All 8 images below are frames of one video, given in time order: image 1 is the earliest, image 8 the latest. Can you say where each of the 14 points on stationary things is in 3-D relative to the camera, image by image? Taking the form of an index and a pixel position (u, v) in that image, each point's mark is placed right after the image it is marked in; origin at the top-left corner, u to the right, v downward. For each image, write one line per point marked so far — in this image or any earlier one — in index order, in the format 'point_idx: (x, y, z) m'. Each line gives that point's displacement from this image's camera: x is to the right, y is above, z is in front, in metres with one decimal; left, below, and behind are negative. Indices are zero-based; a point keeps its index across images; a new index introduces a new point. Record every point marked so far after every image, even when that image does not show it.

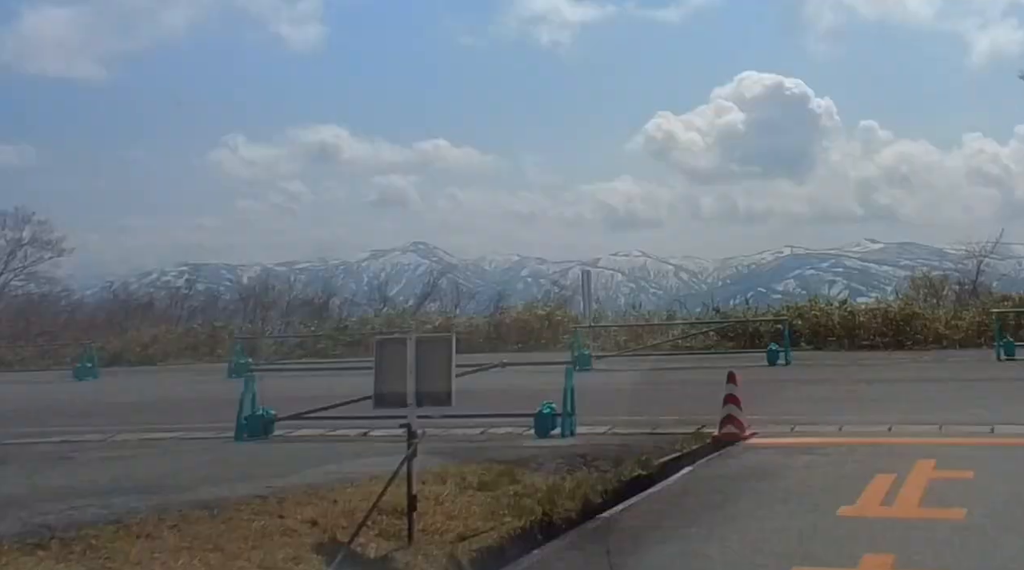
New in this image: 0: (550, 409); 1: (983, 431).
0: (+0.5, -1.7, +14.6) m
1: (+6.1, -1.9, +13.9) m
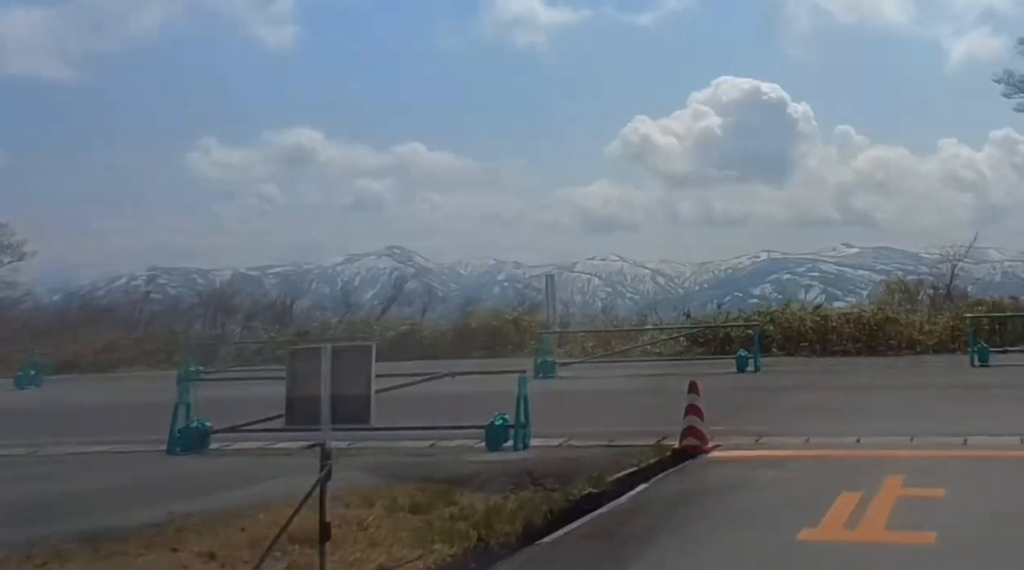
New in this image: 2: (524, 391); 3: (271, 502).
0: (-0.1, -1.7, +13.9) m
1: (+5.4, -1.9, +13.2) m
2: (+0.2, -1.4, +13.9) m
3: (-1.9, -1.7, +8.5) m
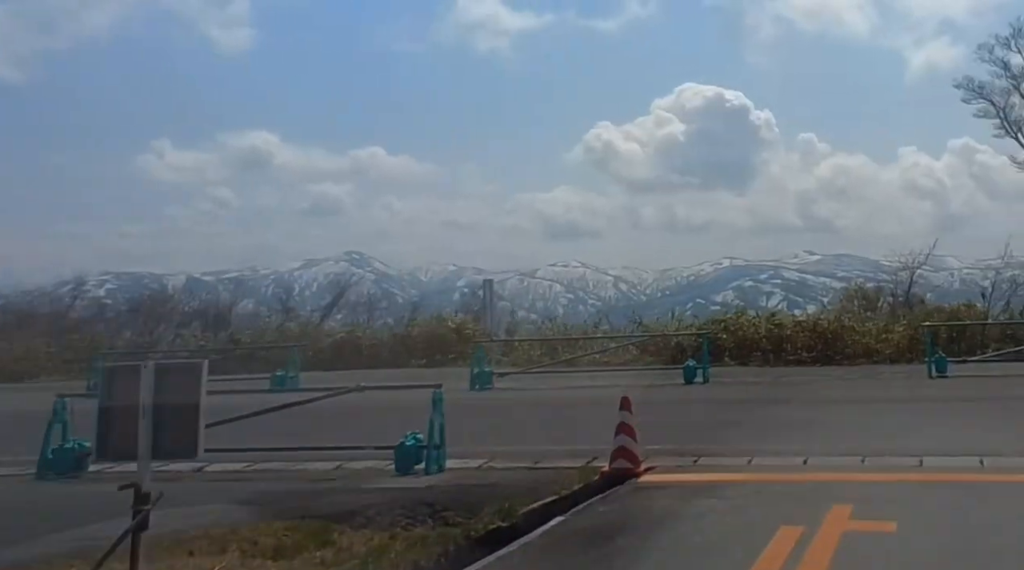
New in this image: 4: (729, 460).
0: (-1.1, -1.8, +12.5) m
1: (+4.5, -2.0, +12.1) m
2: (-0.8, -1.4, +12.6) m
3: (-2.7, -1.7, +7.1) m
4: (+2.6, -2.1, +12.7) m
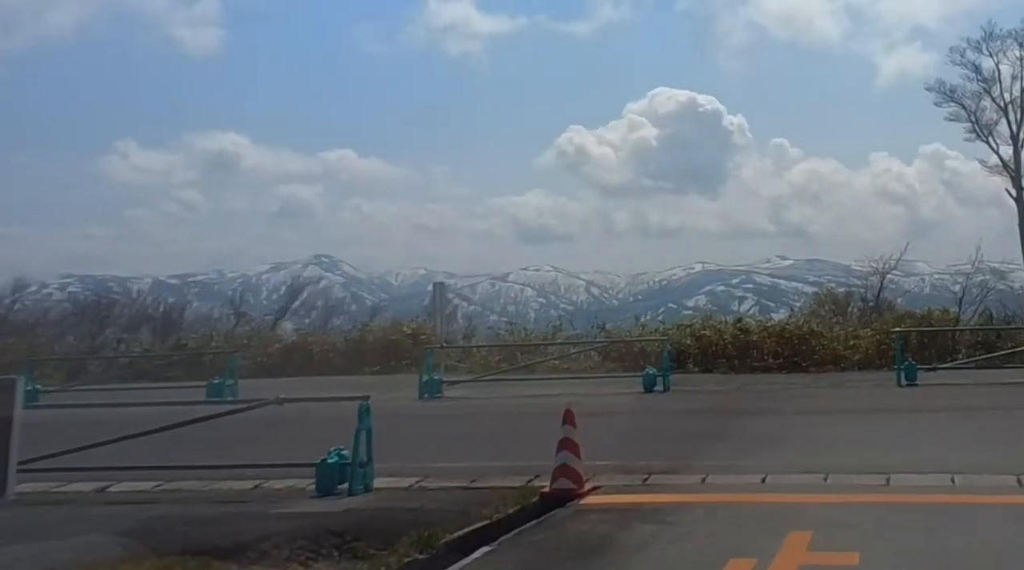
0: (-1.8, -1.8, +11.4) m
1: (+3.8, -2.0, +11.1) m
2: (-1.6, -1.5, +11.5) m
3: (-3.3, -1.7, +6.0) m
4: (+1.8, -2.1, +11.6) m
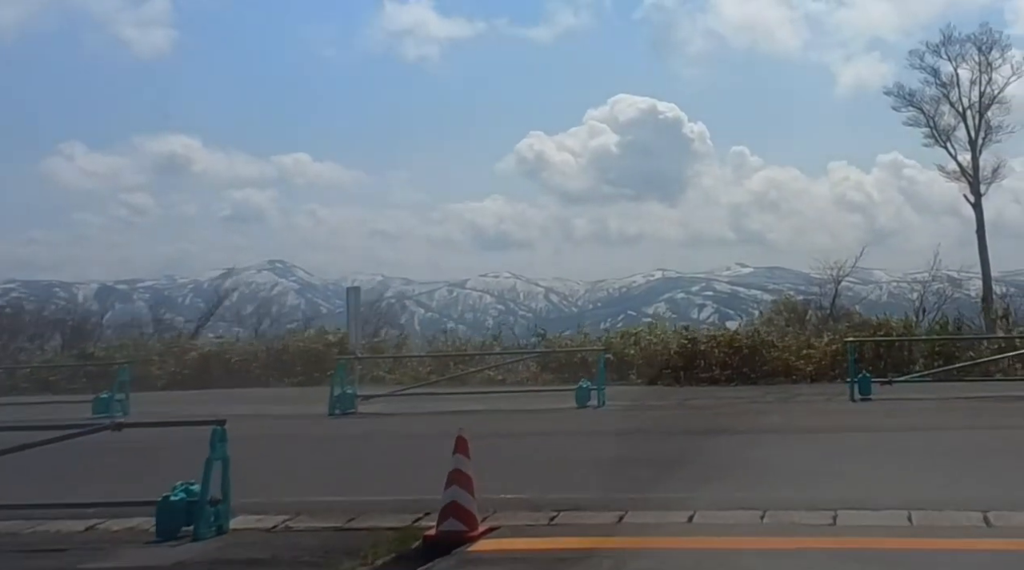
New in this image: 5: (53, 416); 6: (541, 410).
0: (-2.9, -1.8, +9.6) m
1: (+2.7, -2.1, +9.4) m
2: (-2.6, -1.5, +9.7) m
3: (-4.2, -1.7, +4.1) m
4: (+0.8, -2.1, +9.9) m
5: (-8.1, -2.3, +19.0) m
6: (+0.4, -2.1, +18.1) m
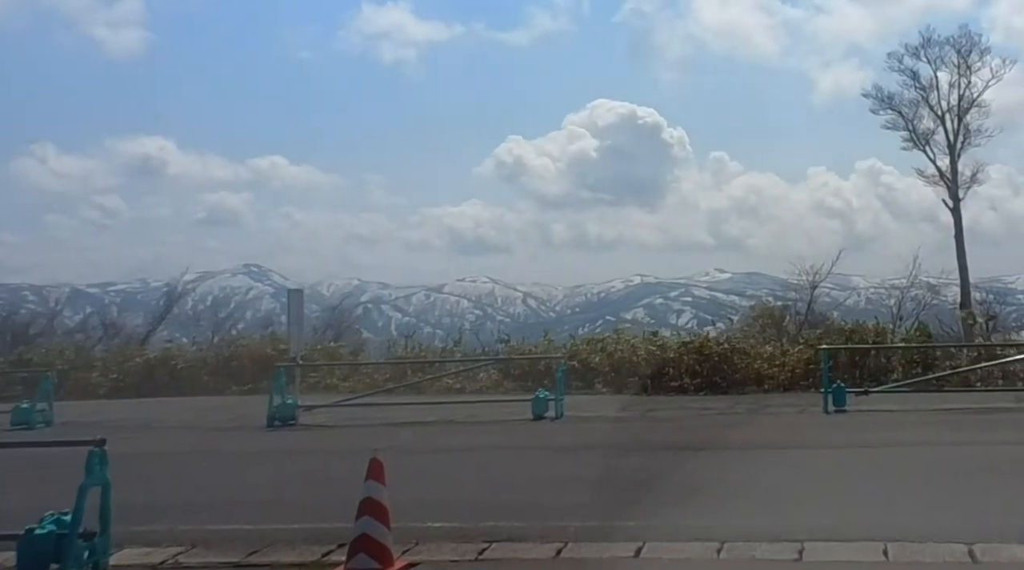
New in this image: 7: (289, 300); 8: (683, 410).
0: (-3.5, -1.8, +8.3) m
1: (+2.1, -2.1, +8.3) m
2: (-3.2, -1.5, +8.4) m
3: (-4.7, -1.7, +2.8) m
4: (+0.2, -2.1, +8.7) m
5: (-8.9, -2.4, +17.7) m
6: (-0.3, -2.2, +16.9) m
7: (-3.7, -0.3, +17.9) m
8: (+2.8, -2.1, +17.9) m
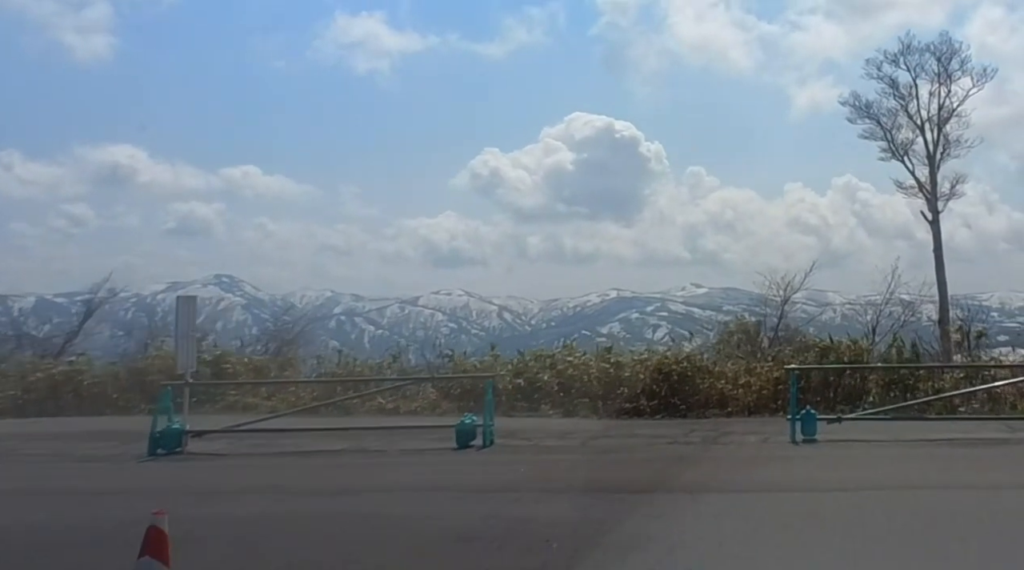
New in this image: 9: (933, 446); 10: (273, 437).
0: (-4.4, -1.8, +5.9) m
1: (+1.2, -2.1, +6.0) m
2: (-4.1, -1.5, +6.1) m
3: (-5.5, -1.6, +0.4) m
4: (-0.8, -2.1, +6.4) m
5: (-10.0, -2.4, +15.2) m
6: (-1.4, -2.3, +14.6) m
7: (-4.8, -0.4, +15.6) m
8: (+1.7, -2.2, +15.6) m
9: (+5.2, -2.0, +13.5) m
10: (-3.9, -2.4, +17.1) m
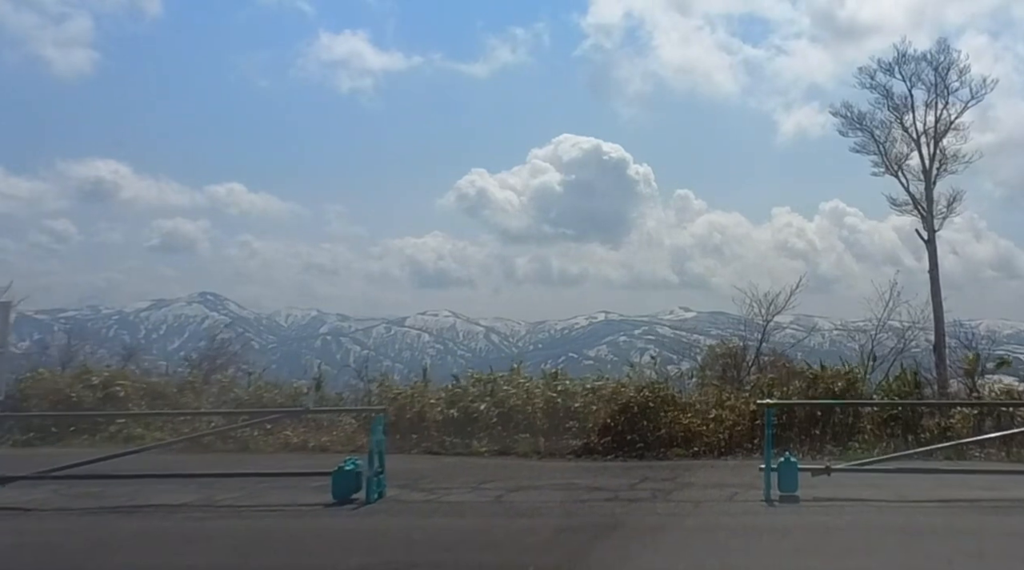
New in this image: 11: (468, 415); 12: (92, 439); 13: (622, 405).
0: (-5.5, -1.7, +2.6) m
1: (+0.1, -2.0, +2.7) m
2: (-5.2, -1.3, +2.7) m
3: (-6.5, -1.3, -3.0) m
4: (-1.8, -2.0, +3.1) m
5: (-11.2, -2.4, +11.7) m
6: (-2.5, -2.3, +11.2) m
7: (-5.9, -0.4, +12.2) m
8: (+0.6, -2.3, +12.3) m
9: (+4.1, -2.1, +10.2) m
10: (-5.0, -2.5, +13.7) m
11: (-0.7, -2.3, +19.1) m
12: (-7.5, -2.8, +19.3) m
13: (+1.8, -2.0, +17.9) m
